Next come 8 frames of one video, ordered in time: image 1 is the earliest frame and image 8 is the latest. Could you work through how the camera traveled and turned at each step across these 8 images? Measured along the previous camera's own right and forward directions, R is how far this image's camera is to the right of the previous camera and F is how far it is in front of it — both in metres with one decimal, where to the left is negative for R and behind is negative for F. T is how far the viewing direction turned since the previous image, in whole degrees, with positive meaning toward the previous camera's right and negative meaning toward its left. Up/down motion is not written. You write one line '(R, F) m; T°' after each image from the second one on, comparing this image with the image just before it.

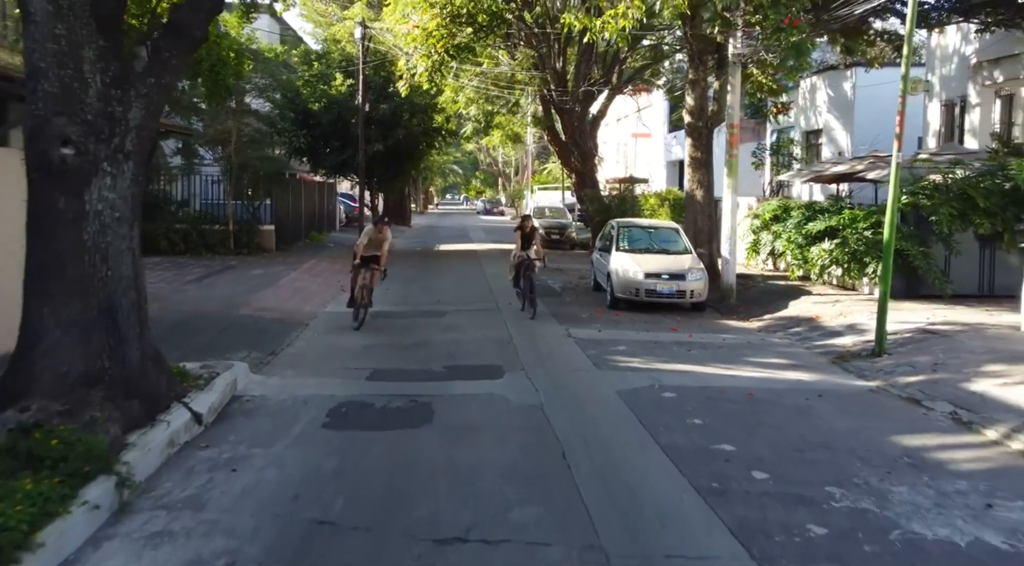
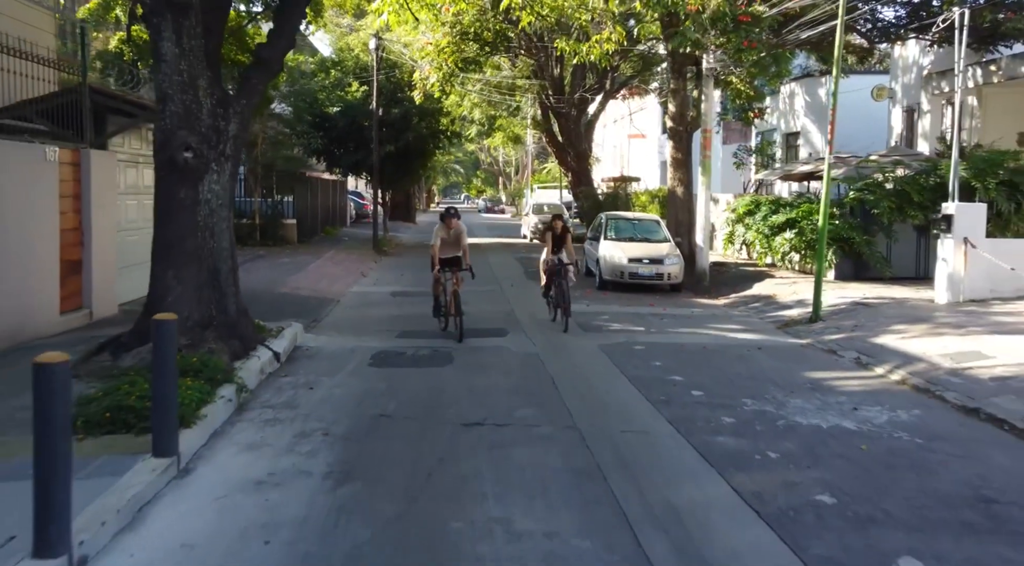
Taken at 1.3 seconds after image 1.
(0.0, -2.3) m; 0°
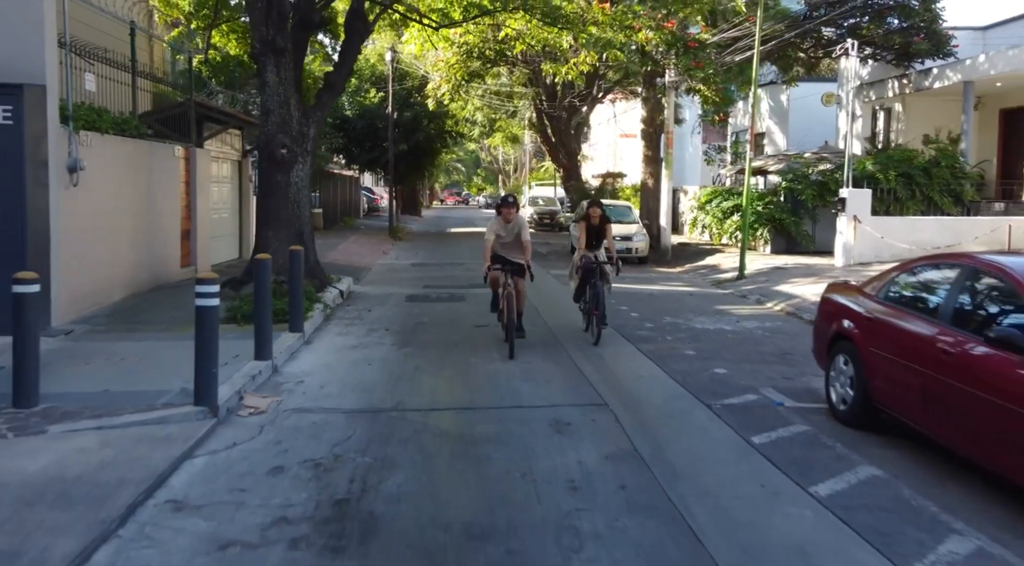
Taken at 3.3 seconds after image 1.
(+0.1, -4.0) m; 0°
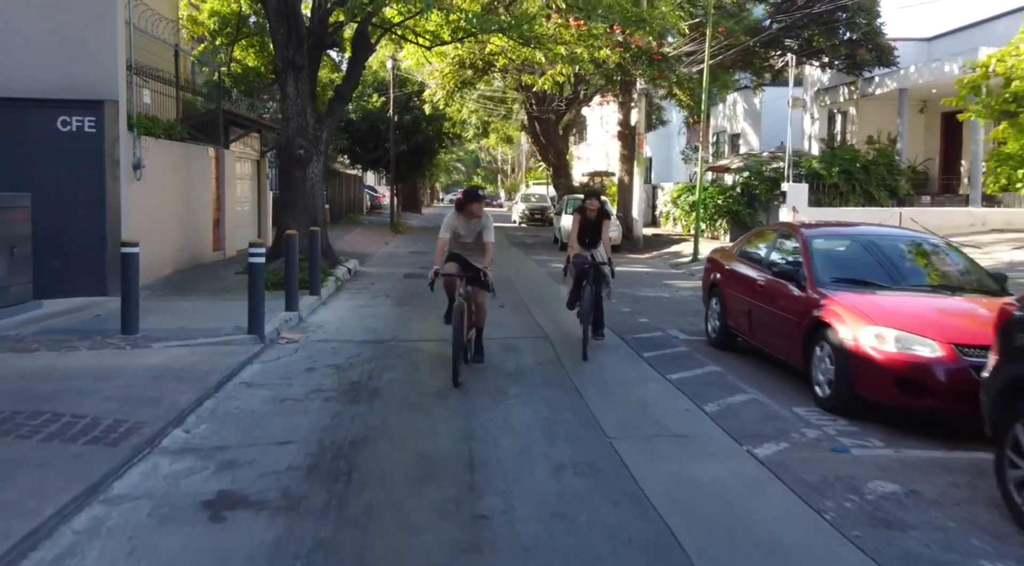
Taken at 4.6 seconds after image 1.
(+0.4, -2.6) m; 0°
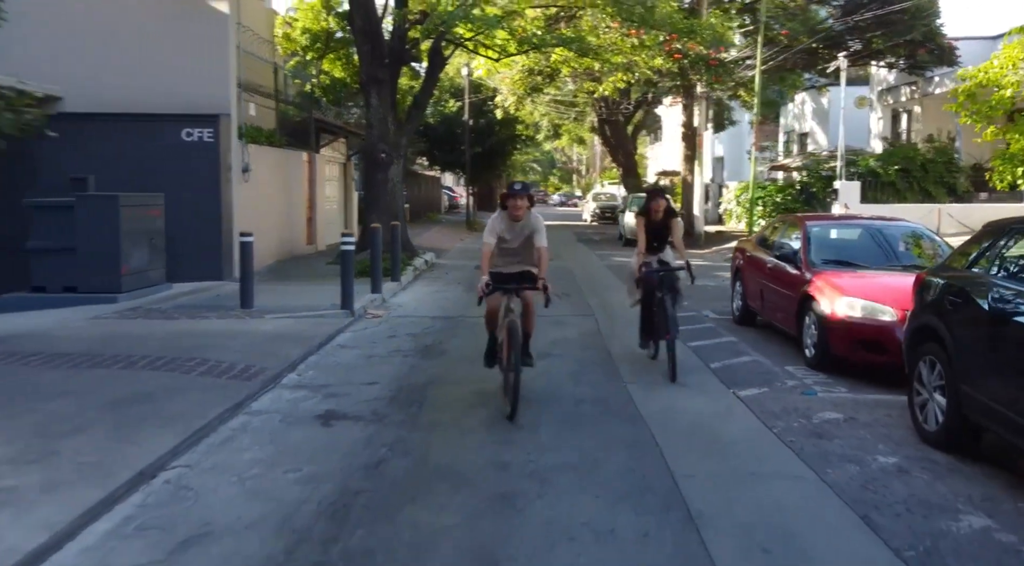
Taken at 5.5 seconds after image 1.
(+0.4, -1.5) m; -5°
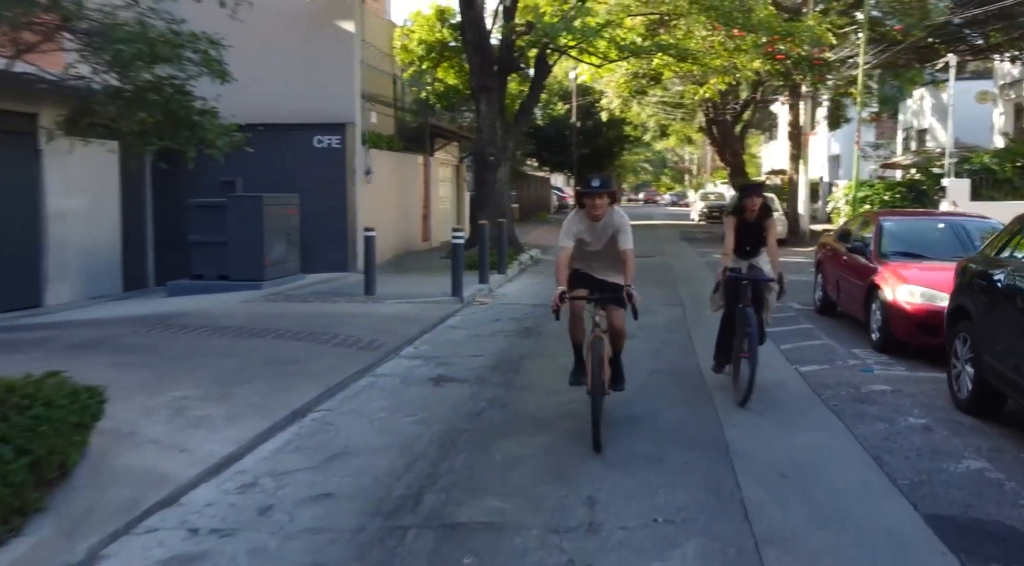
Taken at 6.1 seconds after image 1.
(+0.2, -1.1) m; -8°
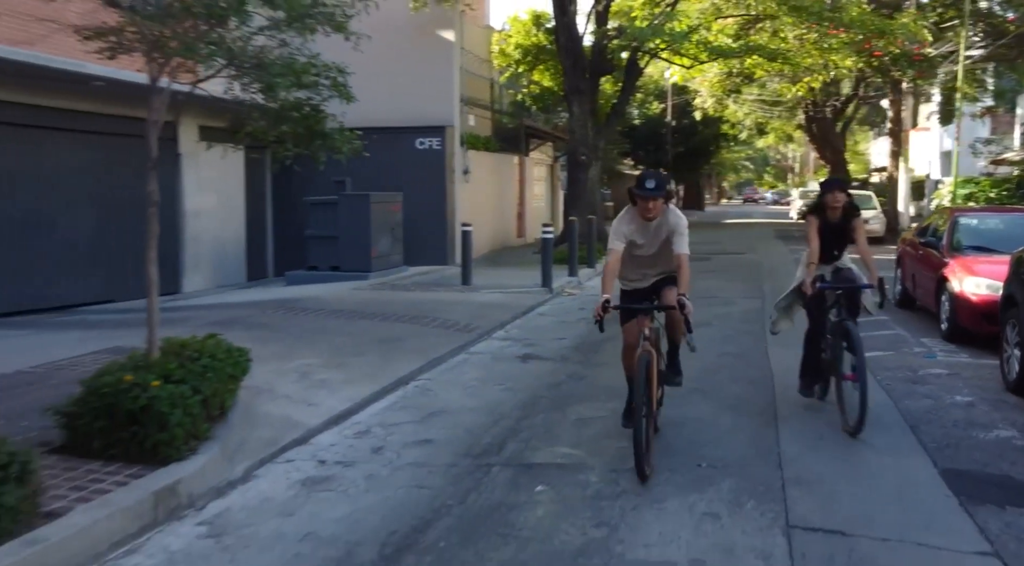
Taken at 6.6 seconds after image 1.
(+0.2, -0.8) m; -7°
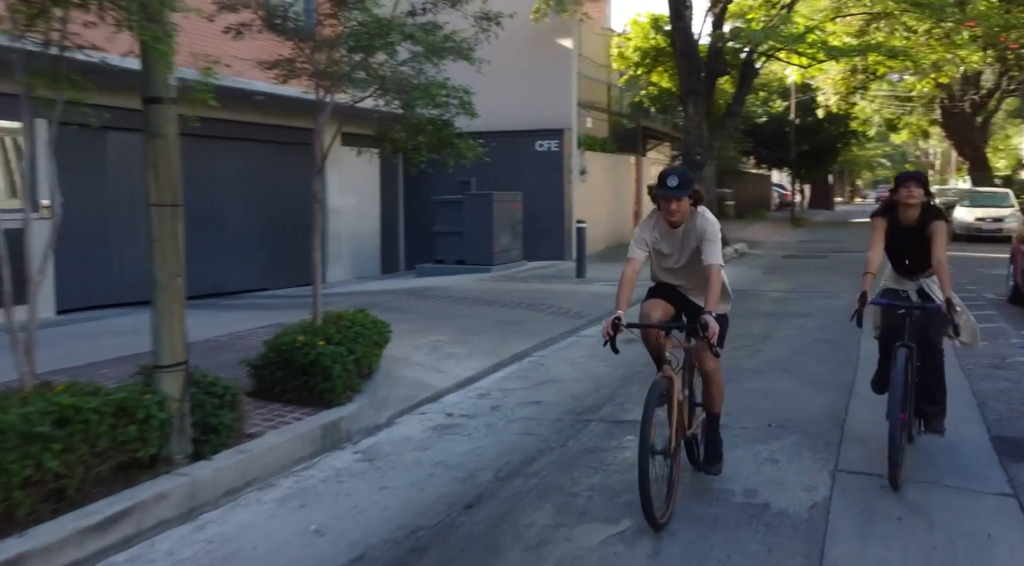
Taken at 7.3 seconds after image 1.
(+0.2, -0.9) m; -9°
